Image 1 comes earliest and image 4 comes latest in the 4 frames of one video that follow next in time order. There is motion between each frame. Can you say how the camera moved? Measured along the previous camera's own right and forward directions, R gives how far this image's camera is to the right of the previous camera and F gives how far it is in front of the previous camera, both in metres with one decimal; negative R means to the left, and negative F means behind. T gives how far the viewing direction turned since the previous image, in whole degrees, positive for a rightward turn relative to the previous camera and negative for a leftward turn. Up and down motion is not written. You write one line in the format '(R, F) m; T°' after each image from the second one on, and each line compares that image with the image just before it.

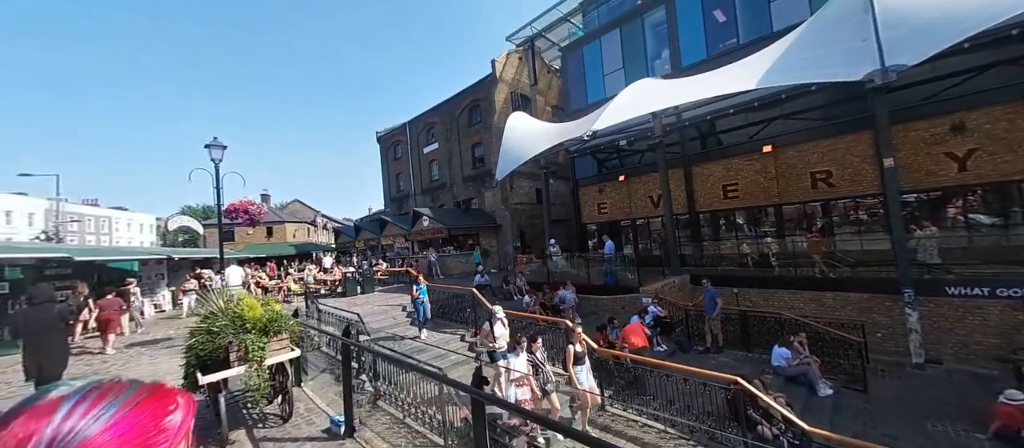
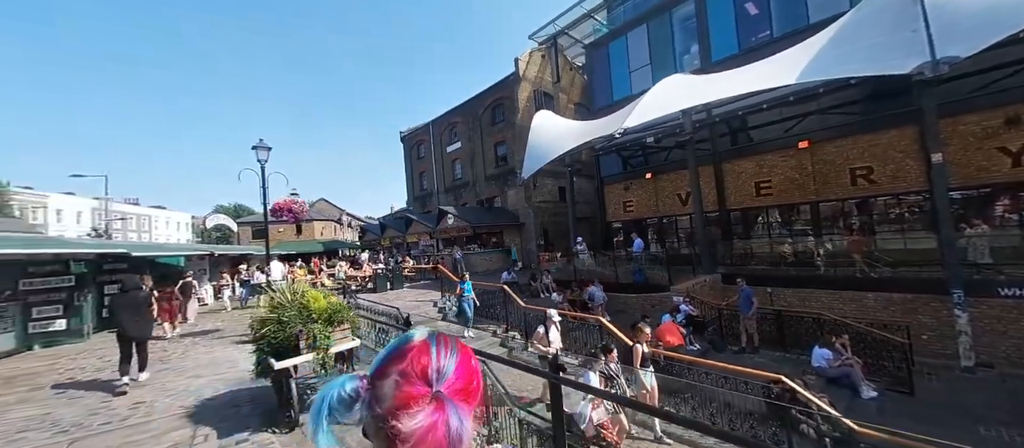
(-0.4, -0.1) m; -3°
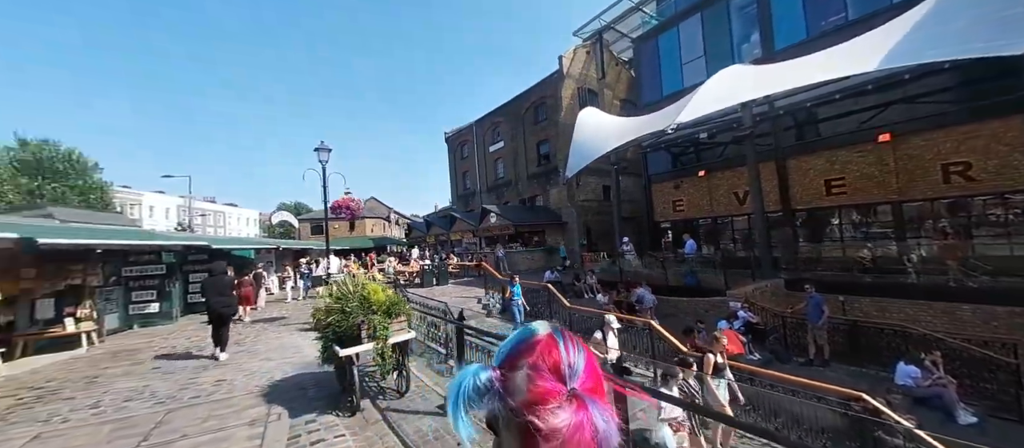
(-0.2, 0.0) m; -7°
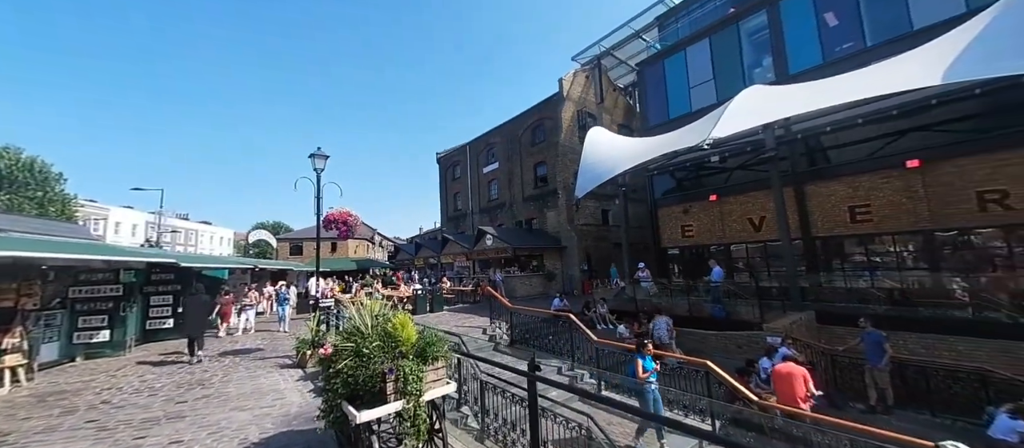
(-0.9, +1.1) m; +3°
